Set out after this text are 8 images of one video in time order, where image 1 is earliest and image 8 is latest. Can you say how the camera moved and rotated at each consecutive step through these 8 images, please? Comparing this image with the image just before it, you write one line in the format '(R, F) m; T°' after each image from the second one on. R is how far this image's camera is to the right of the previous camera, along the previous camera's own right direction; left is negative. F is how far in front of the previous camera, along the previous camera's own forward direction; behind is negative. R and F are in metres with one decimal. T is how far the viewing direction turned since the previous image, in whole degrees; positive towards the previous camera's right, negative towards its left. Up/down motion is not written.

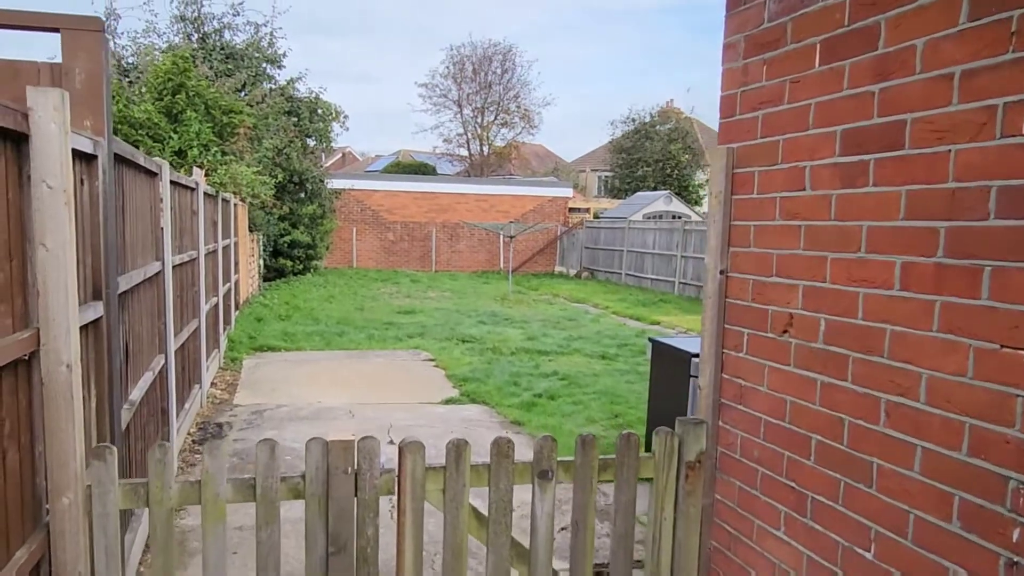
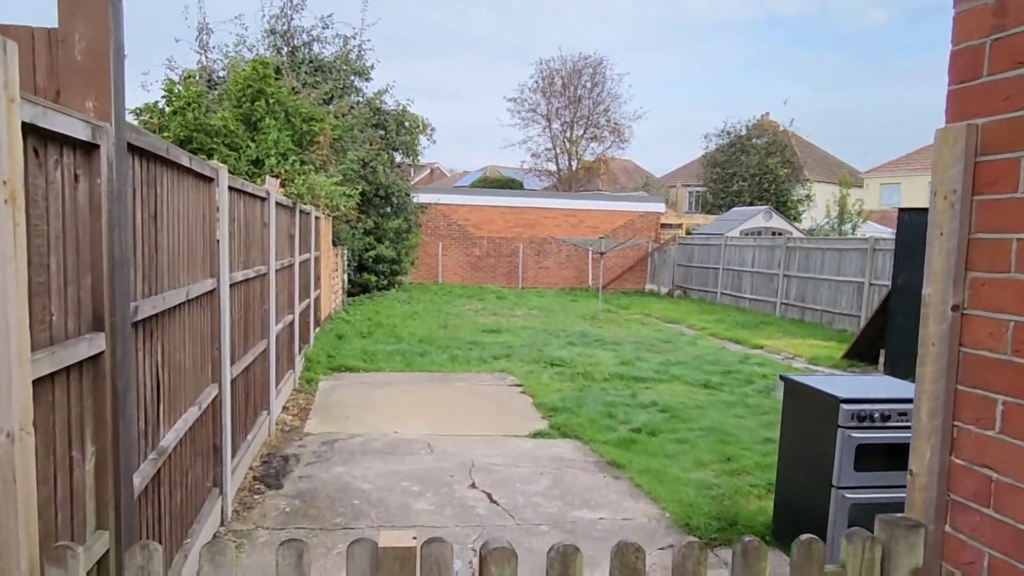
(-0.1, +0.6) m; -6°
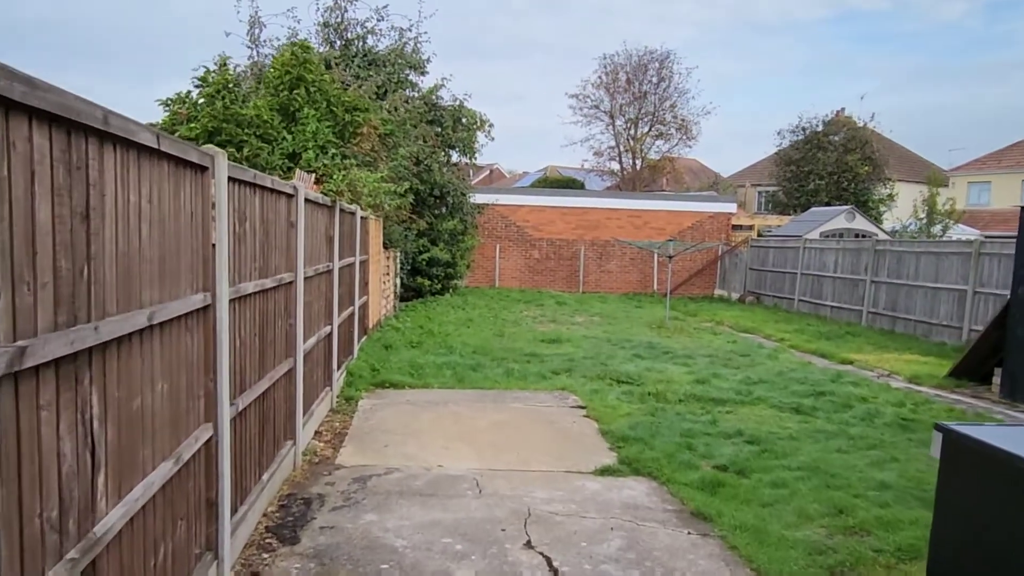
(0.0, +0.8) m; -4°
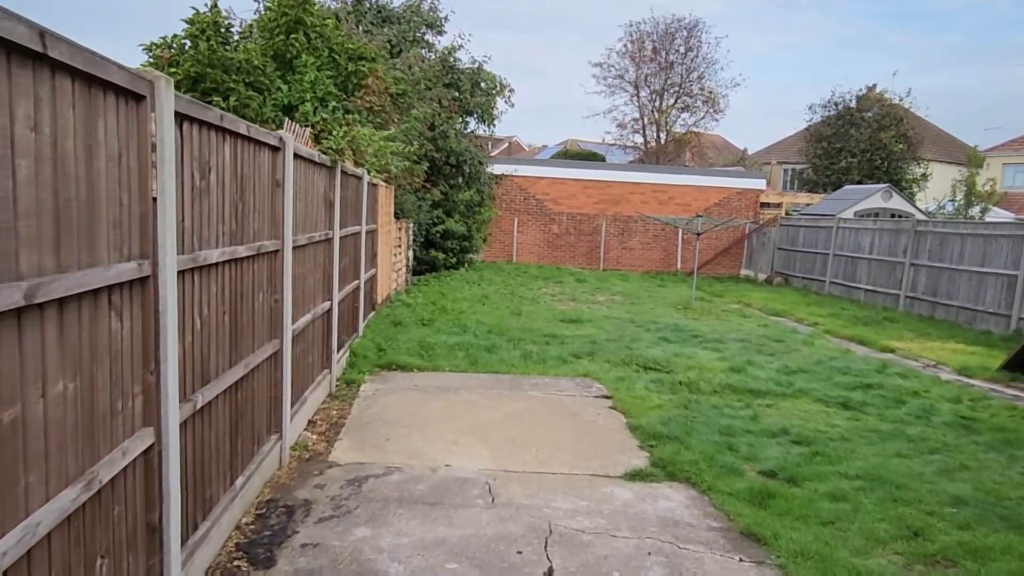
(0.0, +0.6) m; -1°
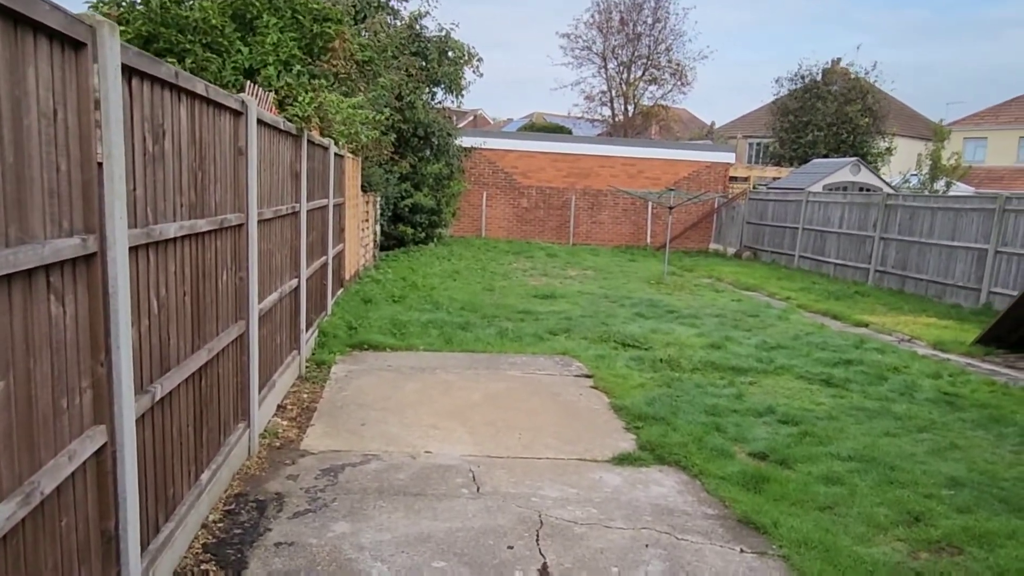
(-0.1, +0.2) m; +2°
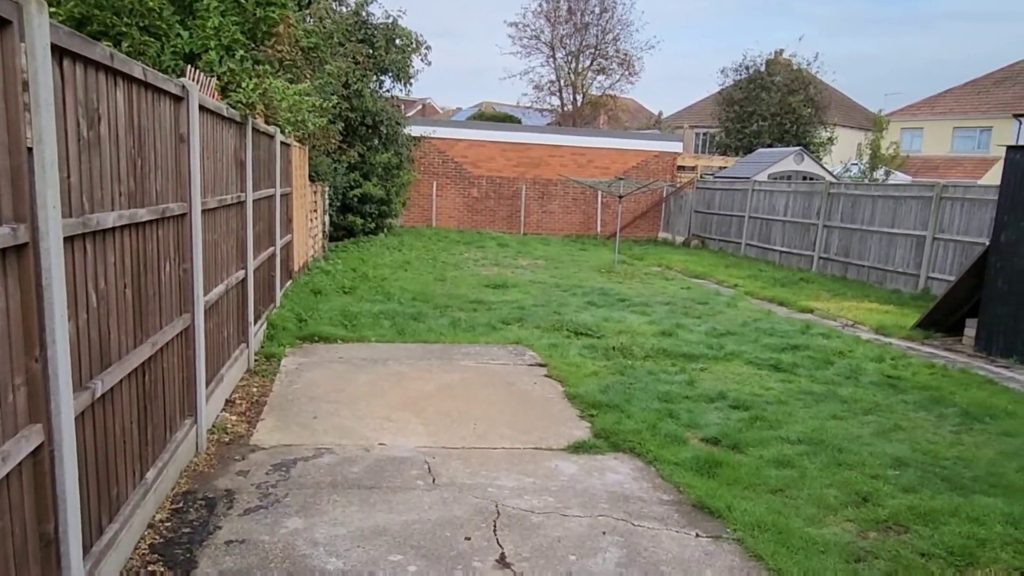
(0.0, 0.0) m; +3°
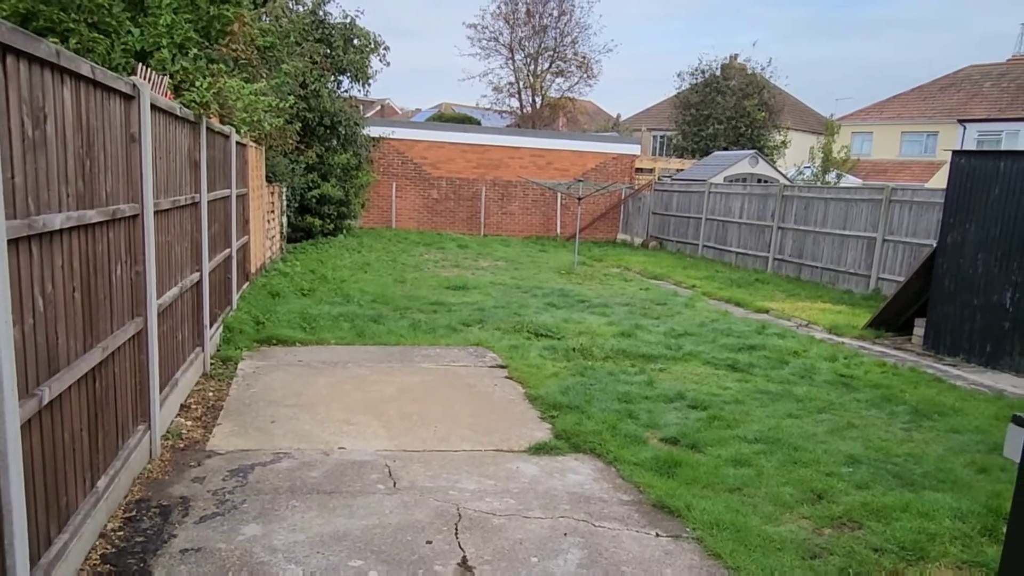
(0.0, 0.0) m; +3°
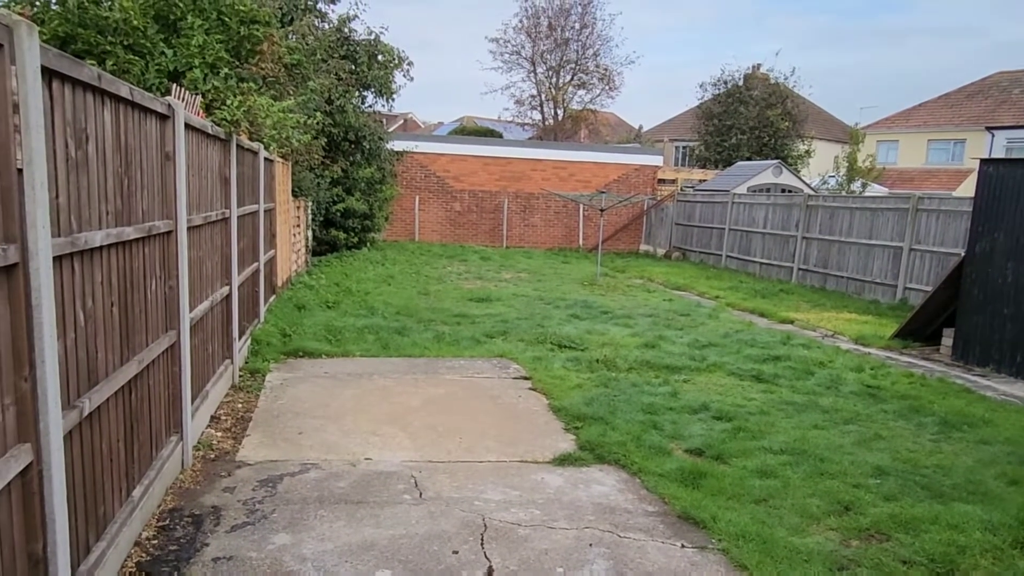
(0.0, 0.0) m; -2°
